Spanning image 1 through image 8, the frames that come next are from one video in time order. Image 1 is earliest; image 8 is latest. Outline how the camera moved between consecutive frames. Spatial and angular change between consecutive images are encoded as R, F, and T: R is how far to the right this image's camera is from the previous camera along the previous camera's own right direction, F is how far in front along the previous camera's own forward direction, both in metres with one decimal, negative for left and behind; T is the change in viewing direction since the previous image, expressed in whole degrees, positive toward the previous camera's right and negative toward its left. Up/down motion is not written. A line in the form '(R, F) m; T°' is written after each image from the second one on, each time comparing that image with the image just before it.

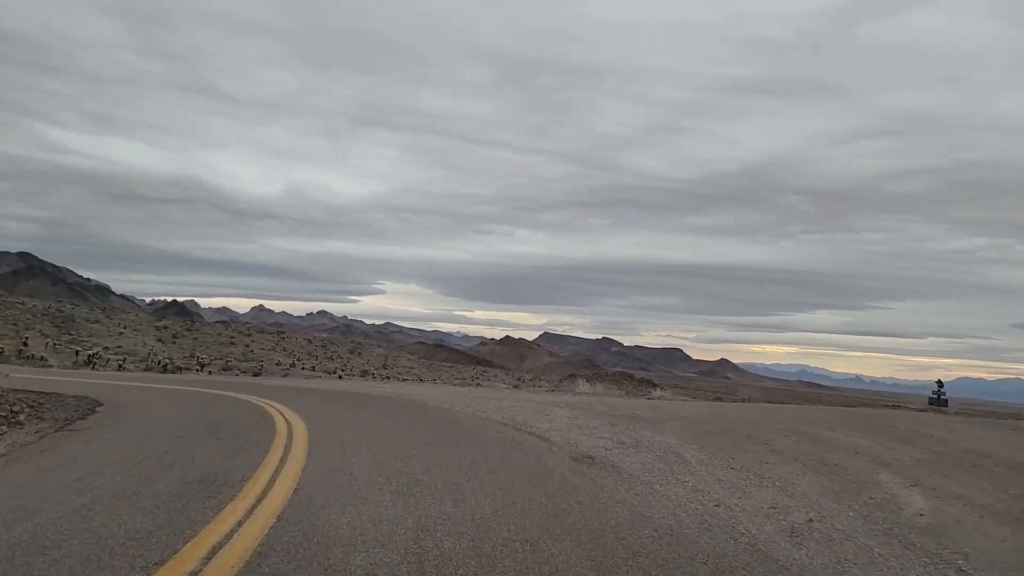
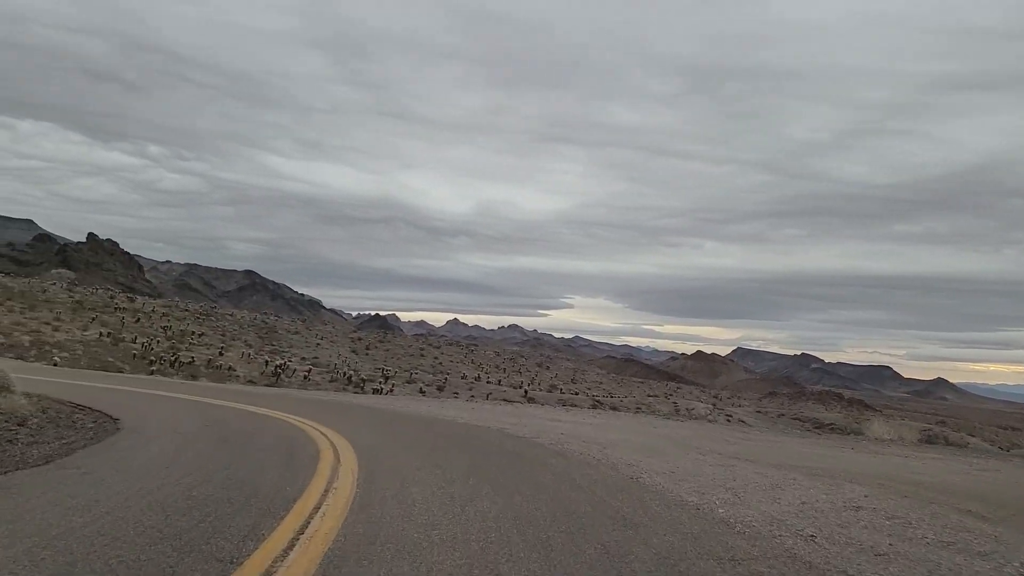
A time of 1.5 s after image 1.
(-0.6, +4.4) m; -13°
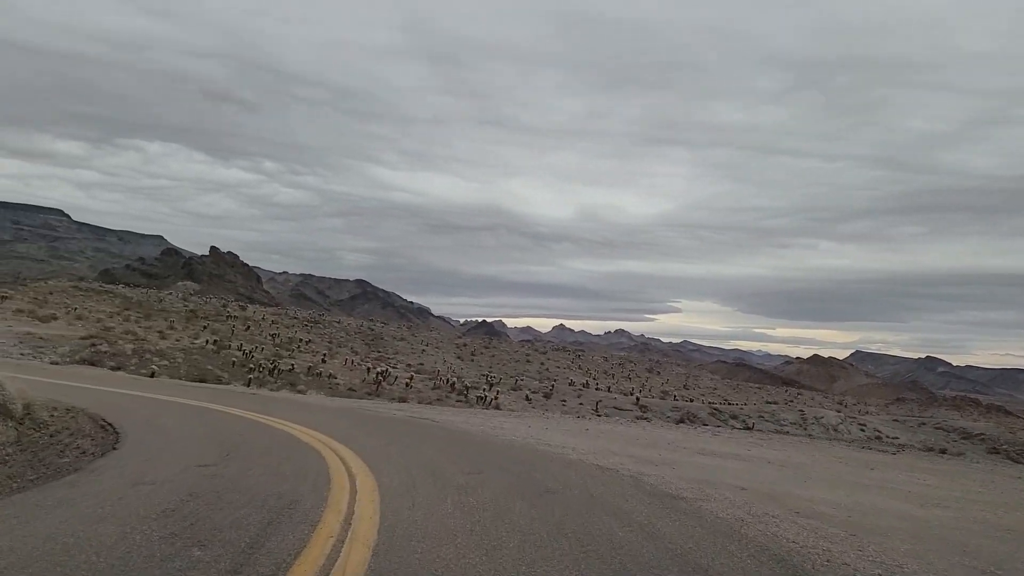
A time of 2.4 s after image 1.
(-0.2, +2.6) m; -7°
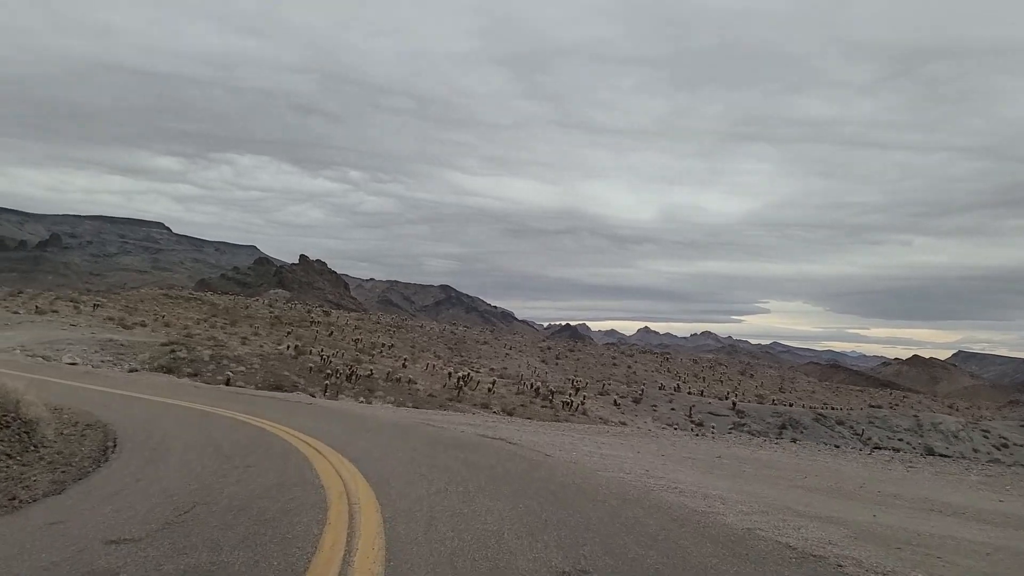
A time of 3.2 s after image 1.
(-0.1, +2.2) m; -6°
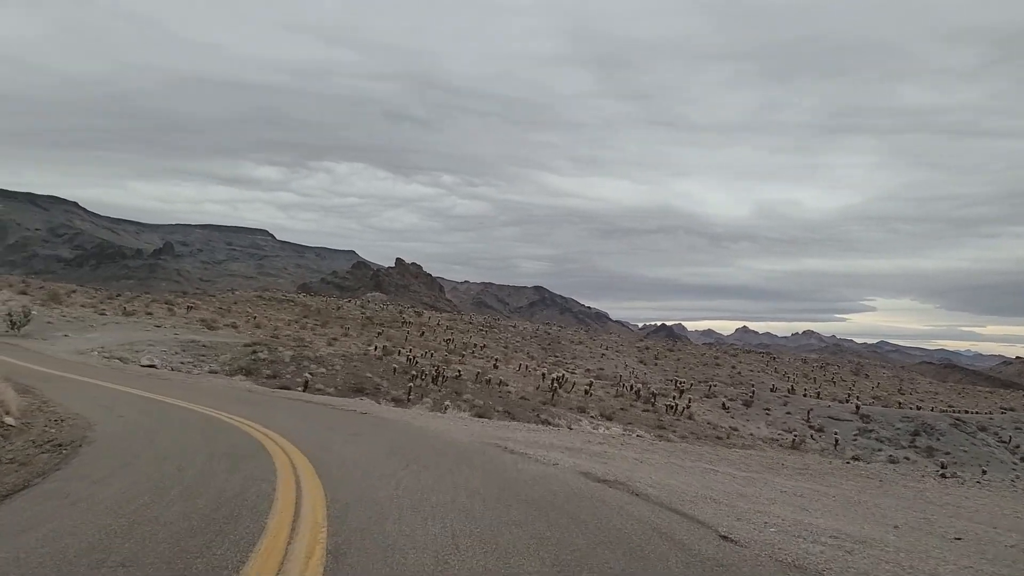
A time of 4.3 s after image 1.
(-0.2, +2.9) m; -6°
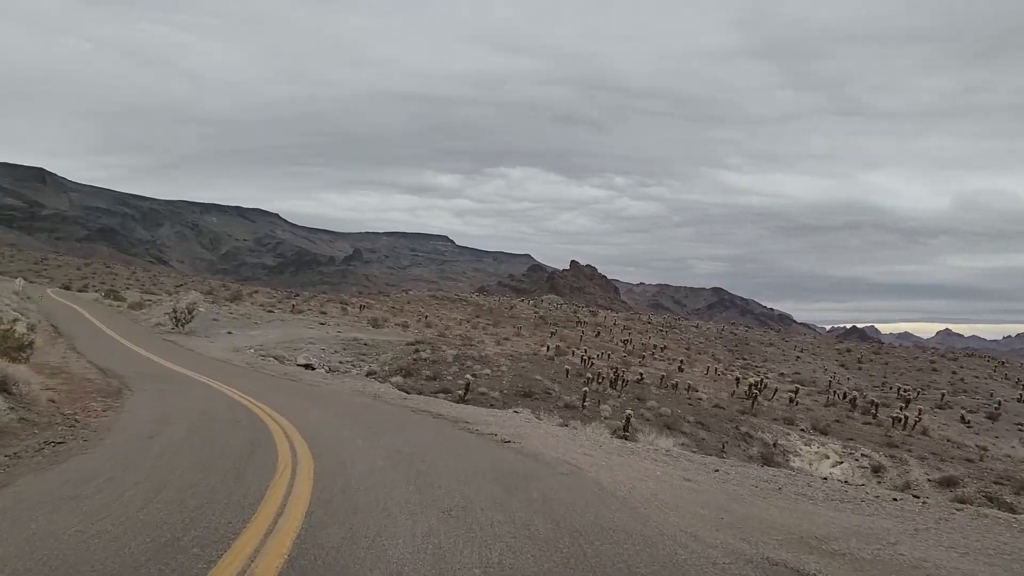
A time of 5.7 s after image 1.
(-0.5, +4.1) m; -12°
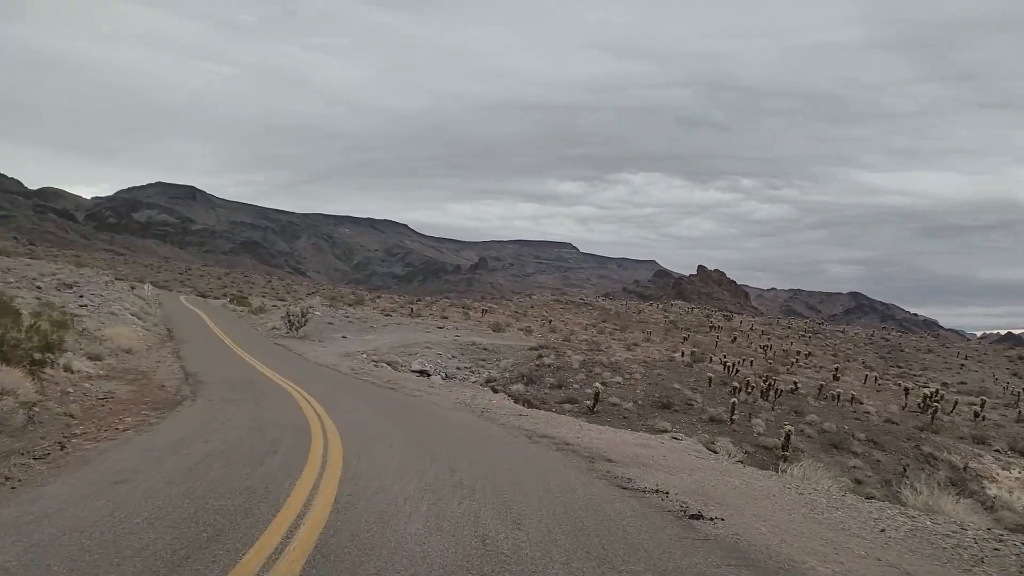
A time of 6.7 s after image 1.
(-0.3, +2.8) m; -8°
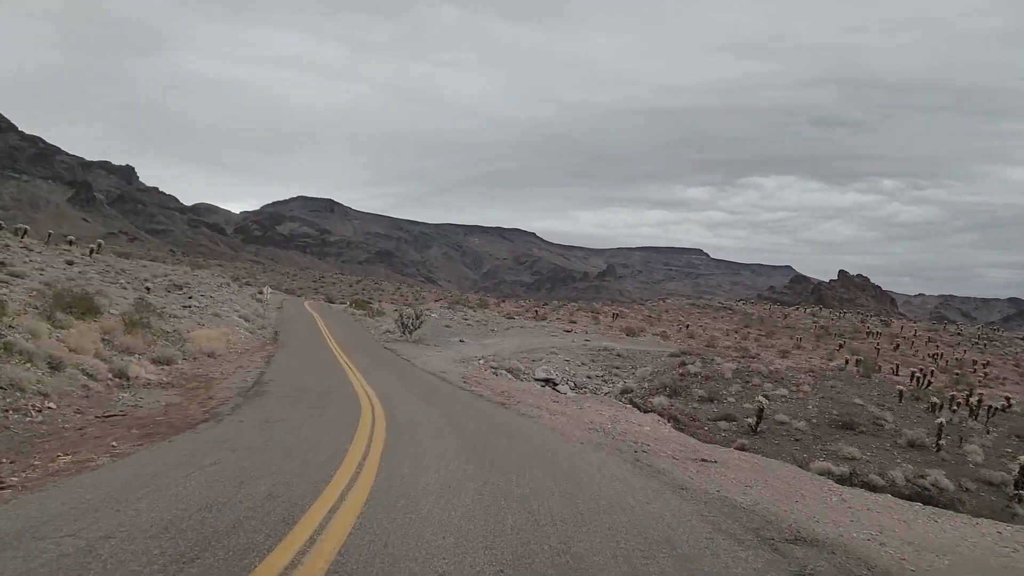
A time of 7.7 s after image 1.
(-0.3, +3.5) m; -9°
